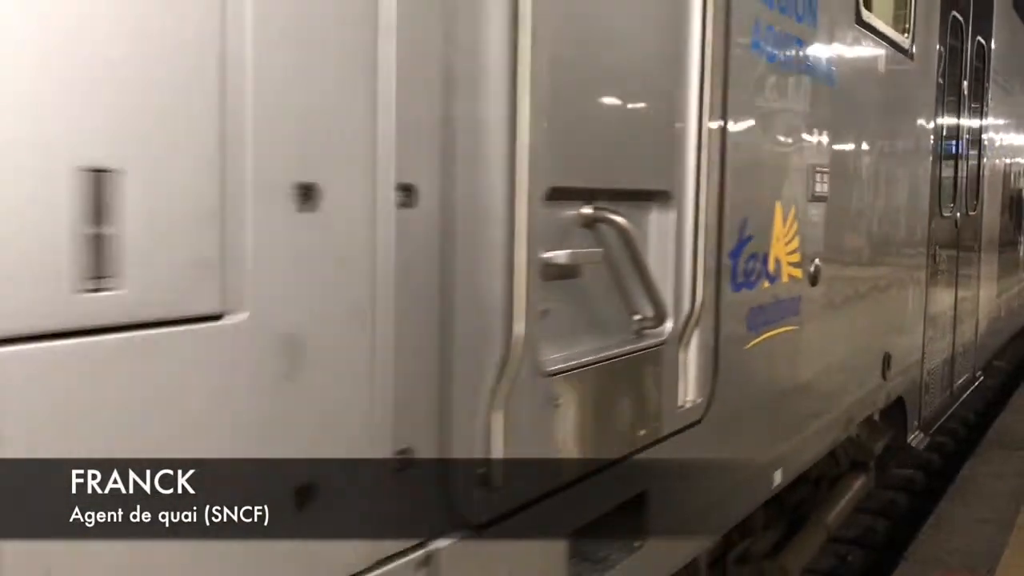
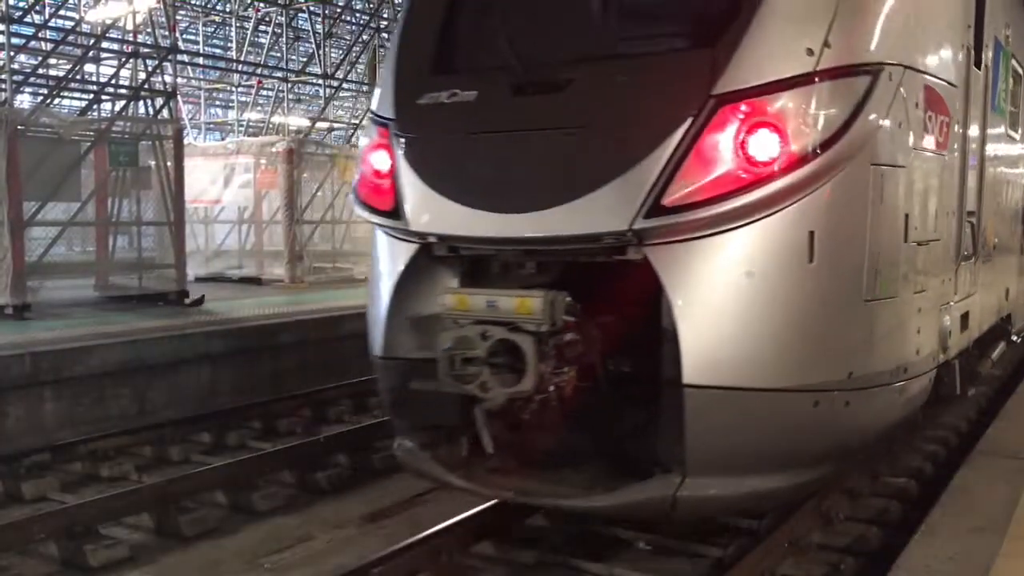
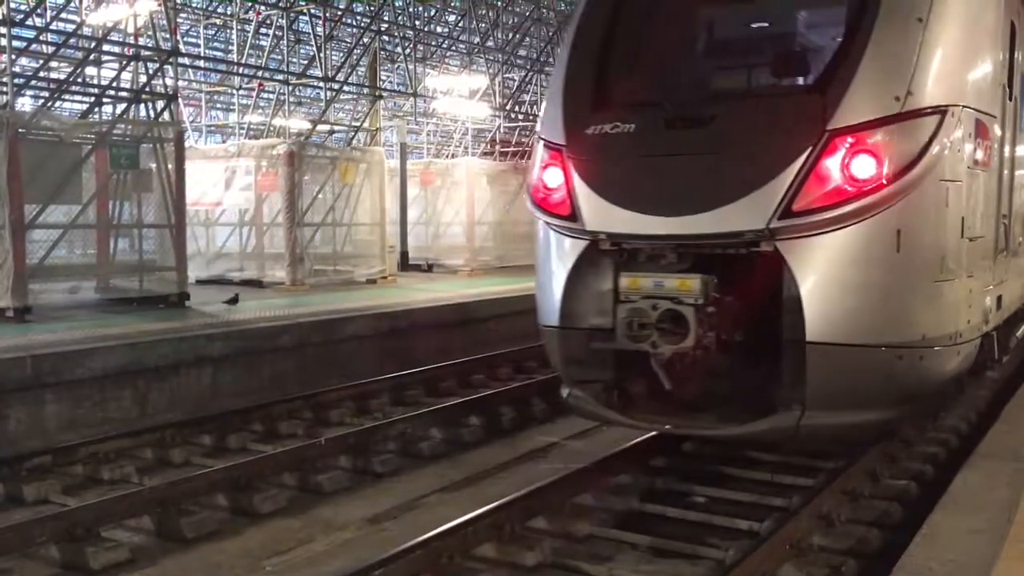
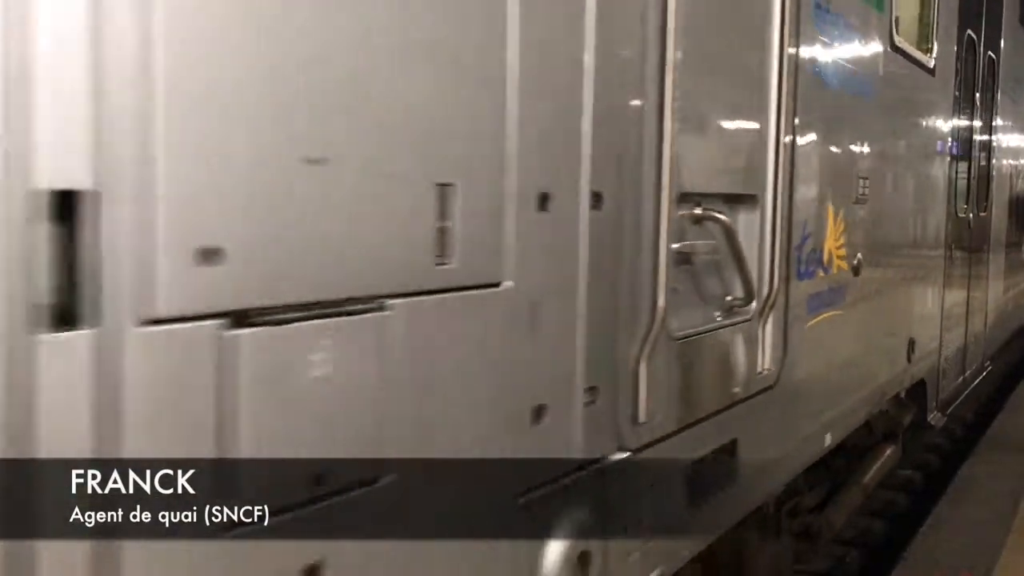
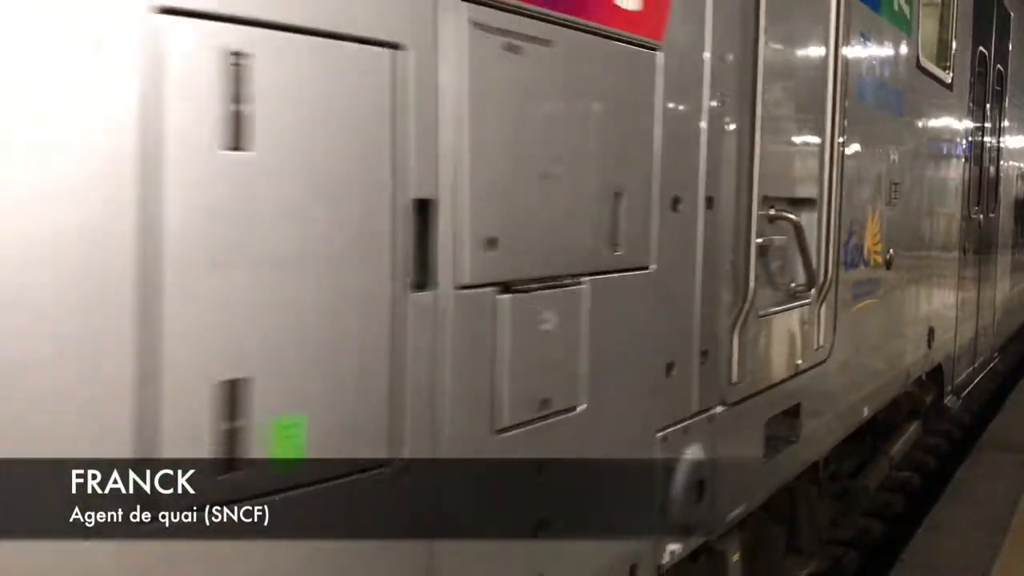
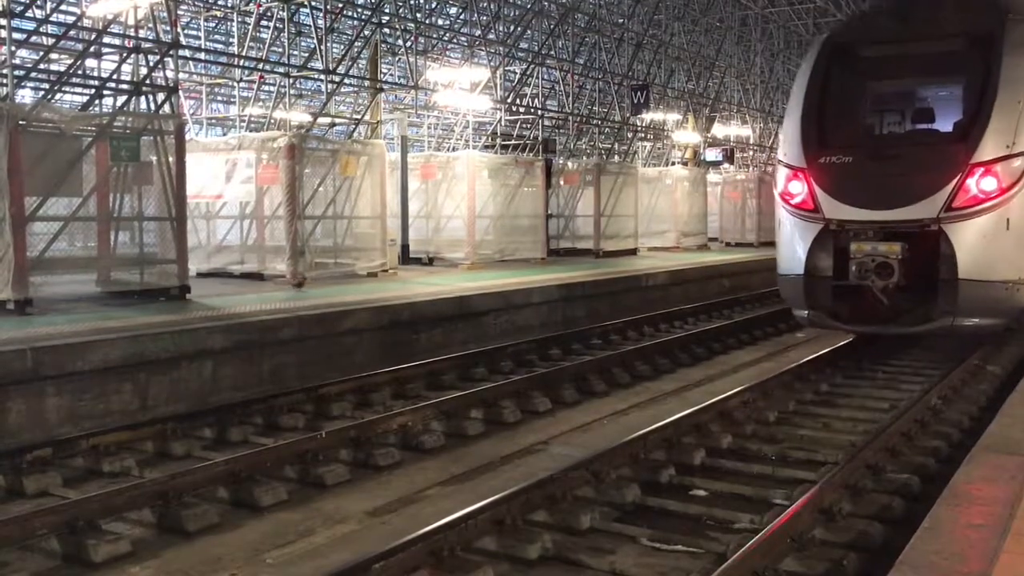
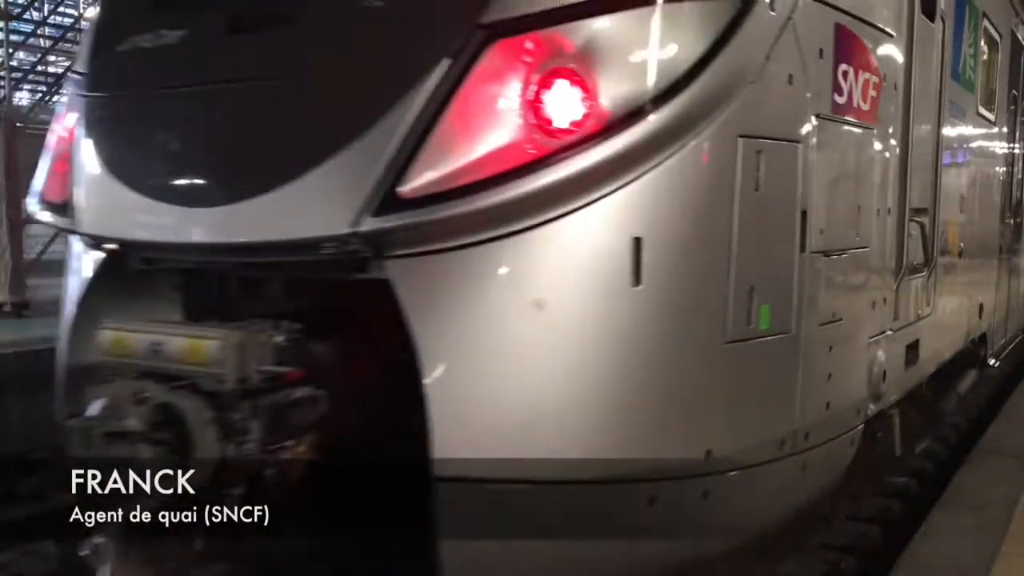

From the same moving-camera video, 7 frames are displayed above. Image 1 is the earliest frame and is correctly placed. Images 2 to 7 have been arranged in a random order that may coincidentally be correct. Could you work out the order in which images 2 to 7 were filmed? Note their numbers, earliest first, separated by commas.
4, 5, 7, 2, 3, 6
